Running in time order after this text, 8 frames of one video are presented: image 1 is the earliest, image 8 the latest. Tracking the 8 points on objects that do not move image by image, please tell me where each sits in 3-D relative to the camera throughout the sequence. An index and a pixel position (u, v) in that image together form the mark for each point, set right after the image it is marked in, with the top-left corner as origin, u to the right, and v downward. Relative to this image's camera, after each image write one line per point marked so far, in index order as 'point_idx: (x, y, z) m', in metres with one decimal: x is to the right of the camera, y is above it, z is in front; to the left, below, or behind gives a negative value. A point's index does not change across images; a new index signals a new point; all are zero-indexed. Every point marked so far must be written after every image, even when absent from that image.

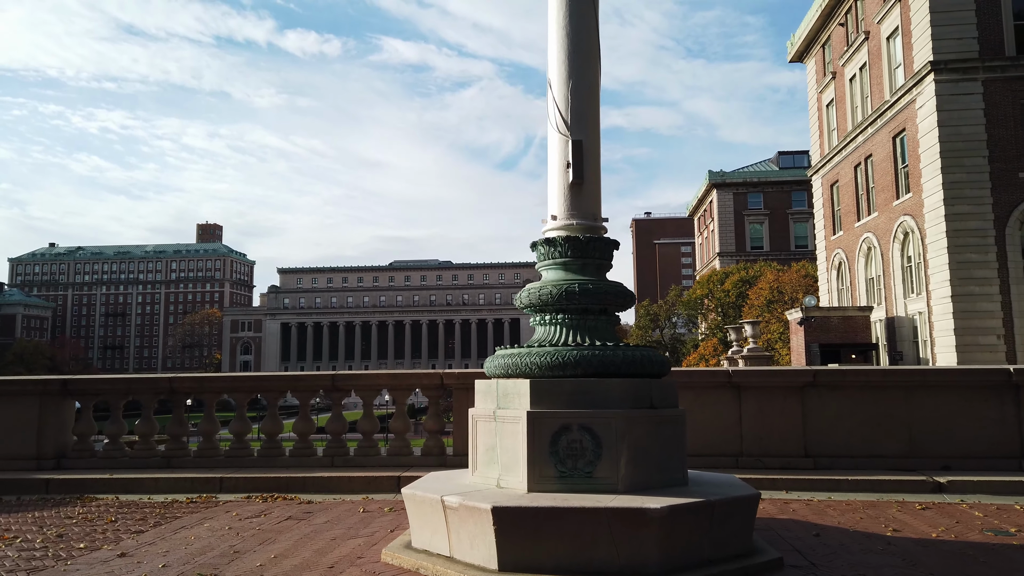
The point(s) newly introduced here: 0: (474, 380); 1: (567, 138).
0: (-0.5, -1.2, +9.2) m
1: (+0.5, +1.3, +6.0) m
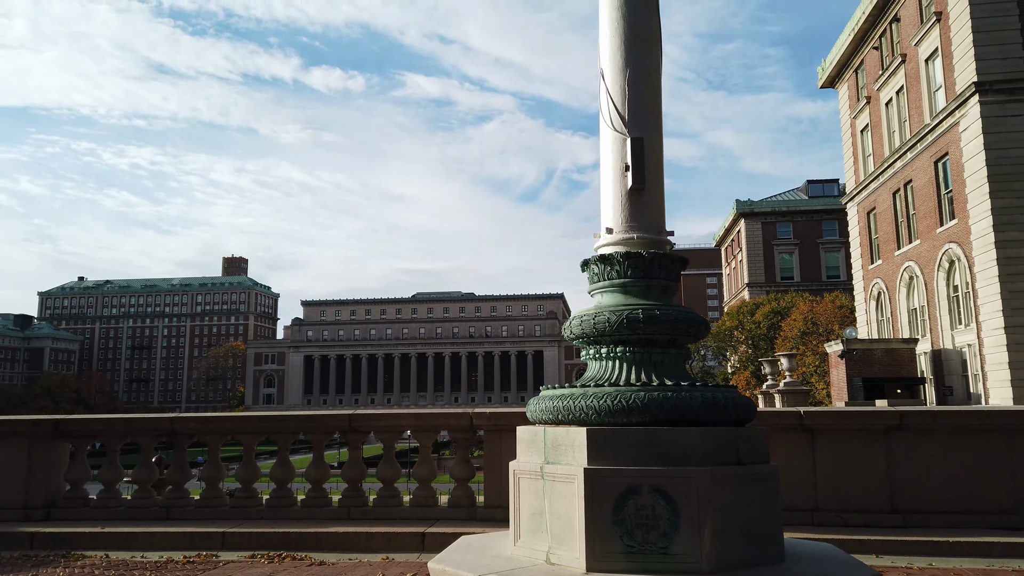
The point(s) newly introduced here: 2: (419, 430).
0: (0.0, -1.5, +8.1) m
1: (+0.8, +1.1, +5.1) m
2: (-1.1, -1.6, +8.4) m
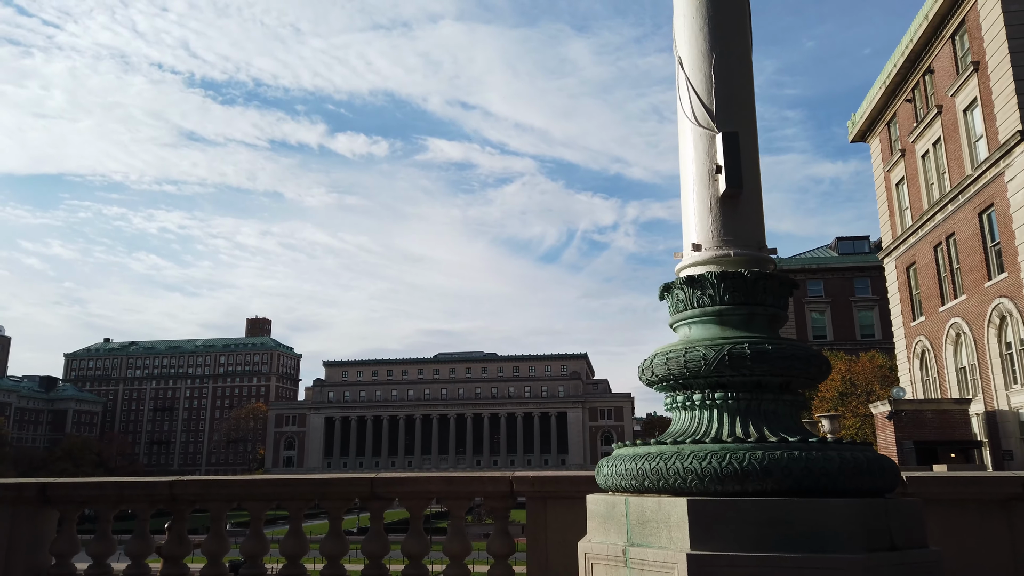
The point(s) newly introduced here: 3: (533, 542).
0: (+0.4, -1.9, +7.0) m
1: (+1.1, +0.9, +4.2) m
2: (-0.6, -2.1, +7.3) m
3: (+0.2, -2.4, +7.1) m
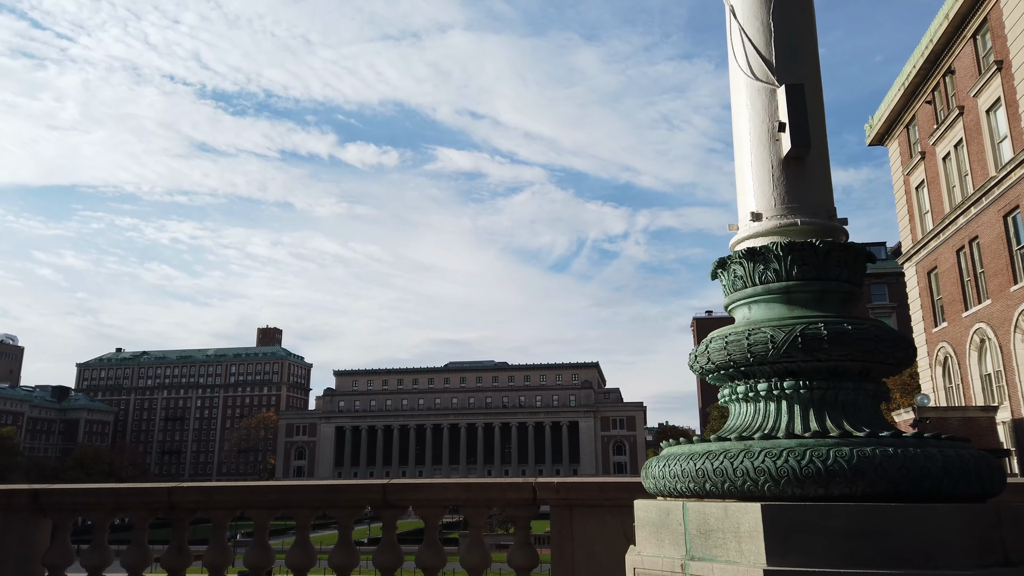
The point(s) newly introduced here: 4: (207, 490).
0: (+0.6, -1.8, +6.5) m
1: (+1.3, +1.0, +3.7) m
2: (-0.4, -2.0, +6.8) m
3: (+0.4, -2.4, +6.5) m
4: (-3.0, -2.0, +7.2) m
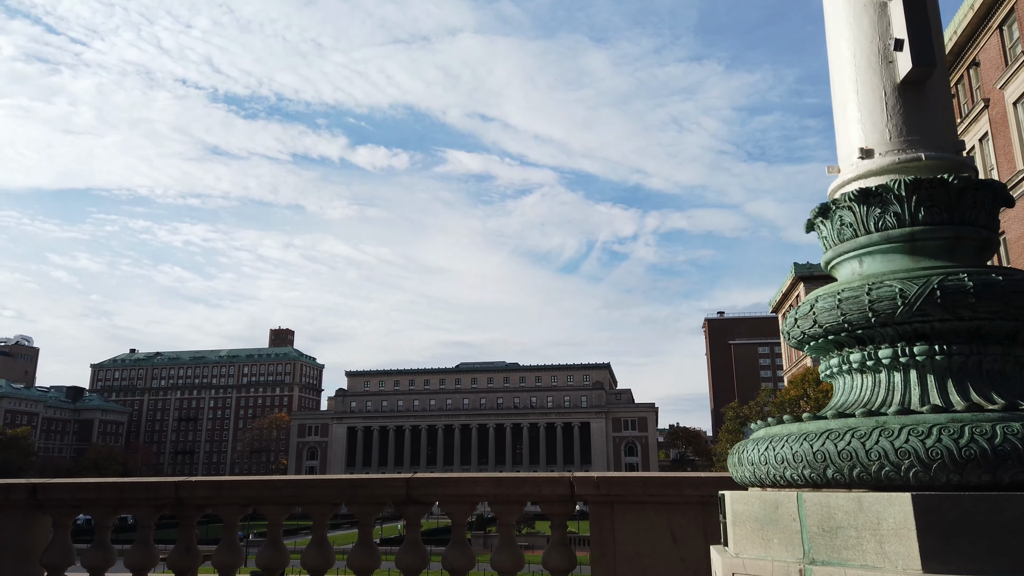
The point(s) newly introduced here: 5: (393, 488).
0: (+0.9, -1.6, +5.9) m
1: (+1.5, +1.2, +3.1) m
2: (-0.1, -1.8, +6.2) m
3: (+0.7, -2.2, +6.0) m
4: (-2.7, -1.8, +6.7) m
5: (-1.0, -1.8, +6.4) m
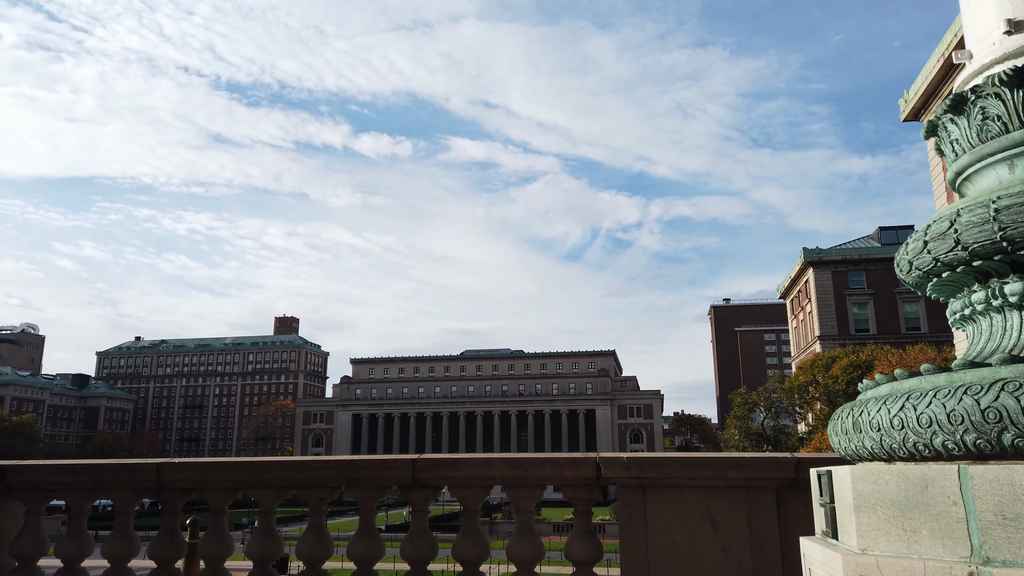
0: (+1.0, -1.3, +5.3) m
1: (+1.7, +1.5, +2.4) m
2: (0.0, -1.5, +5.6) m
3: (+0.8, -1.9, +5.3) m
4: (-2.5, -1.5, +6.0) m
5: (-0.9, -1.4, +5.8) m
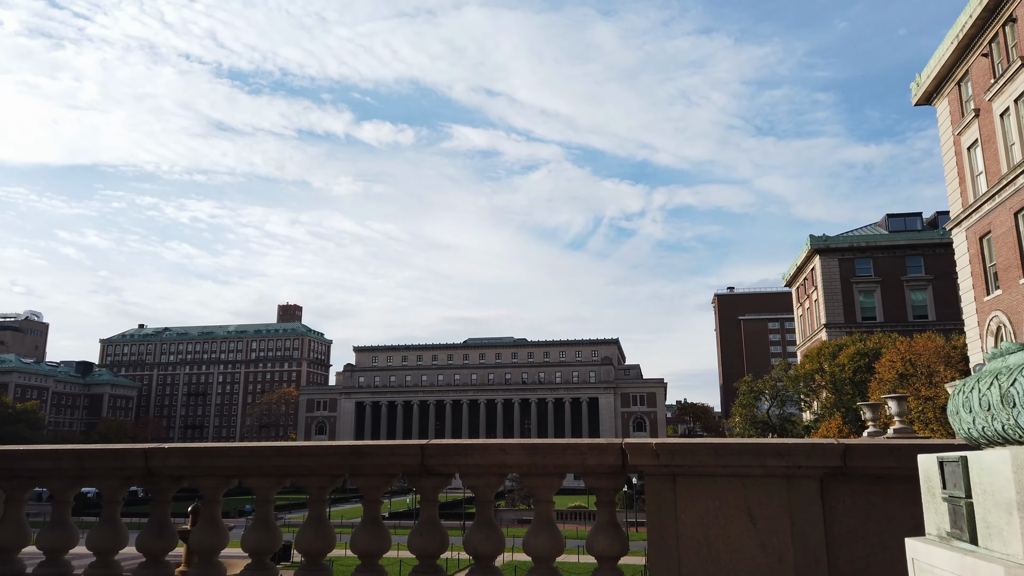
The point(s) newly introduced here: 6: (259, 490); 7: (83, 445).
0: (+1.1, -1.1, +4.8) m
1: (+1.8, +1.6, +1.9) m
2: (+0.2, -1.3, +5.1) m
3: (+1.0, -1.7, +4.9) m
4: (-2.4, -1.3, +5.6) m
5: (-0.8, -1.2, +5.3) m
6: (-1.9, -1.5, +5.5) m
7: (-3.3, -1.2, +5.7) m
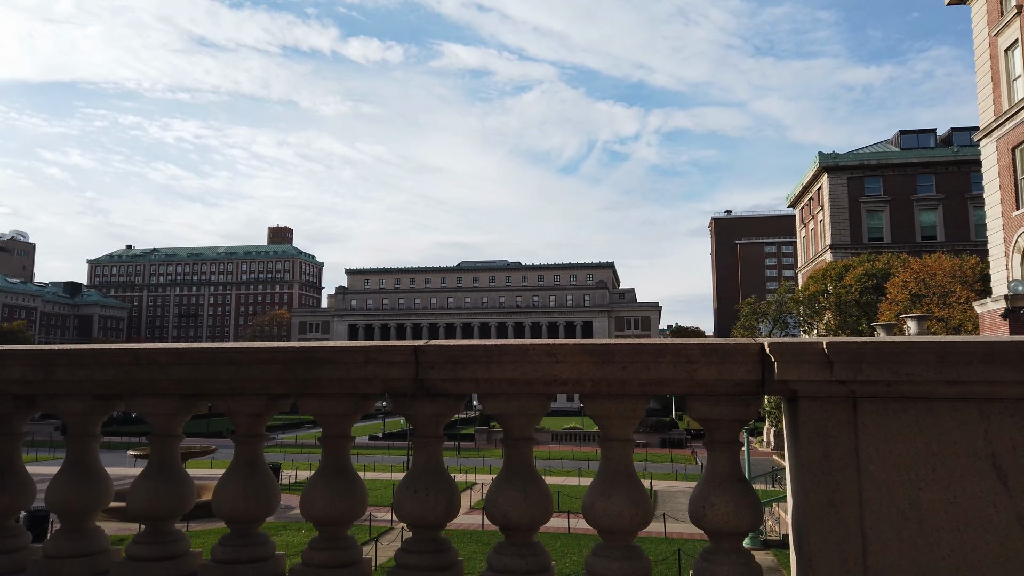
0: (+1.4, -0.3, +2.8) m
1: (+2.1, +2.1, -0.4) m
2: (+0.4, -0.4, +3.1) m
3: (+1.2, -0.8, +2.9) m
4: (-2.2, -0.3, +3.5) m
5: (-0.5, -0.4, +3.2) m
6: (-1.7, -0.6, +3.5) m
7: (-3.1, -0.3, +3.6) m
